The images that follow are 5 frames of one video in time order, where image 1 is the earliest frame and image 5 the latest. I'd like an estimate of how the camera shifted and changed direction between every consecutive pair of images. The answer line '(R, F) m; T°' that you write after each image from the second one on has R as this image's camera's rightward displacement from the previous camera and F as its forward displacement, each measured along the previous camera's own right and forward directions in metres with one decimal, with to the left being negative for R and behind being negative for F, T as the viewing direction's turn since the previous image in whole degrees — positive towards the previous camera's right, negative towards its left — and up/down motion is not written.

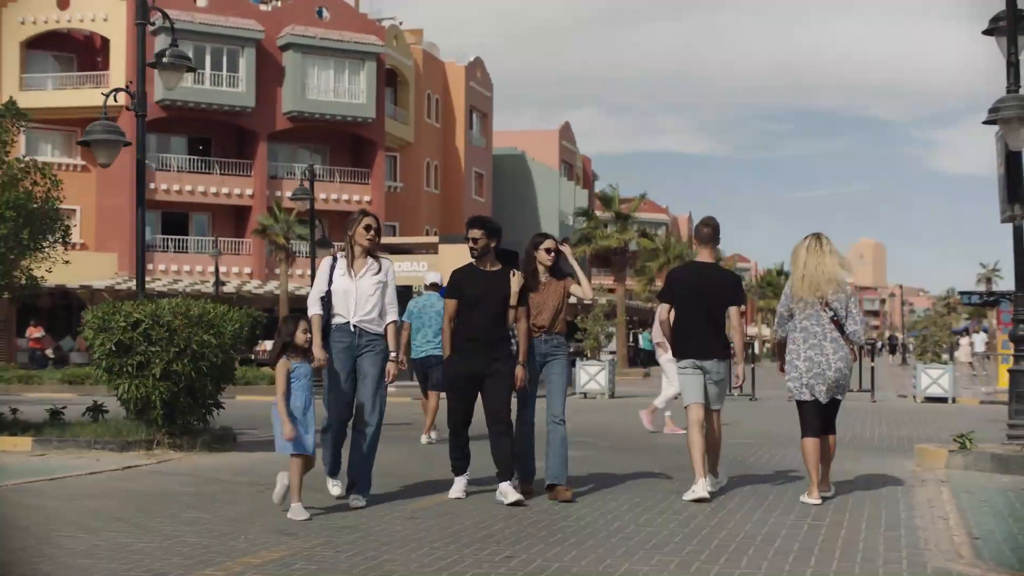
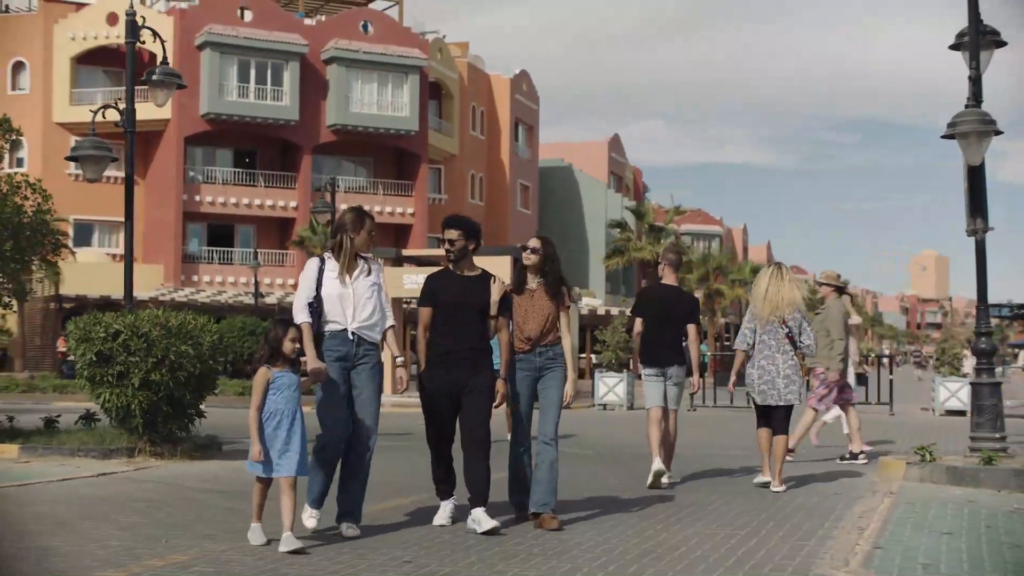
(+0.8, -0.2) m; -2°
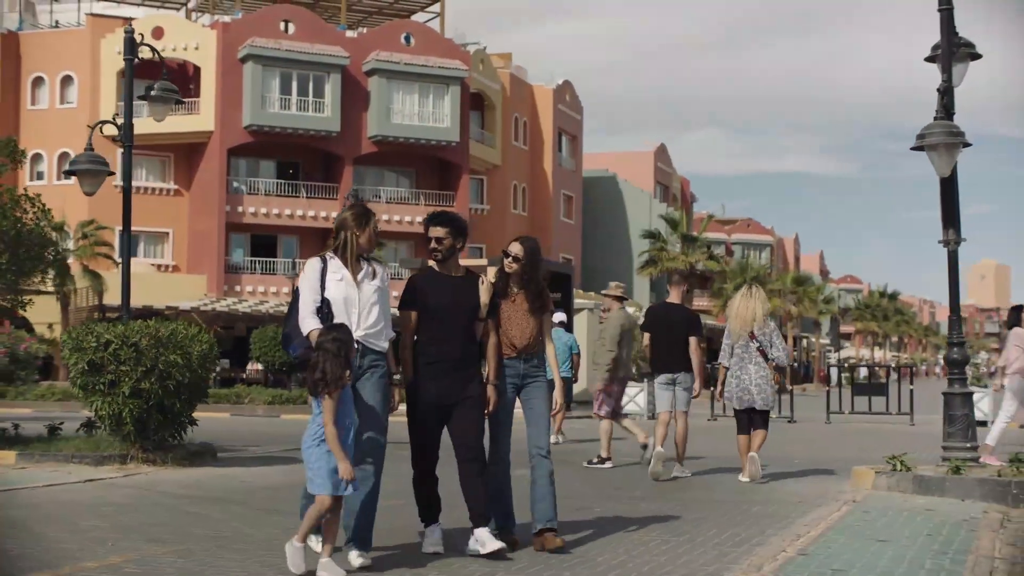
(+0.7, -0.2) m; -2°
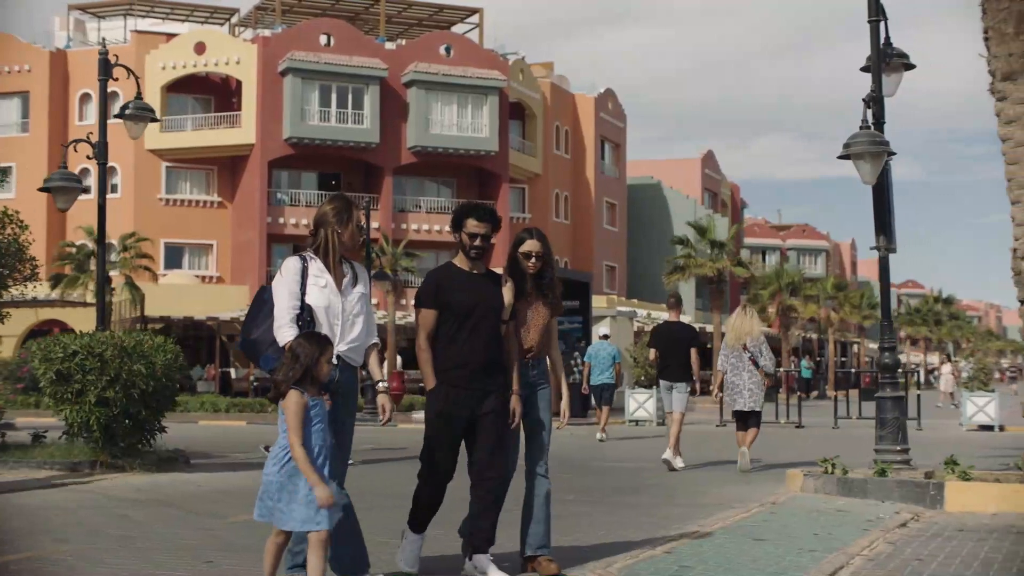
(+1.0, -0.3) m; -2°
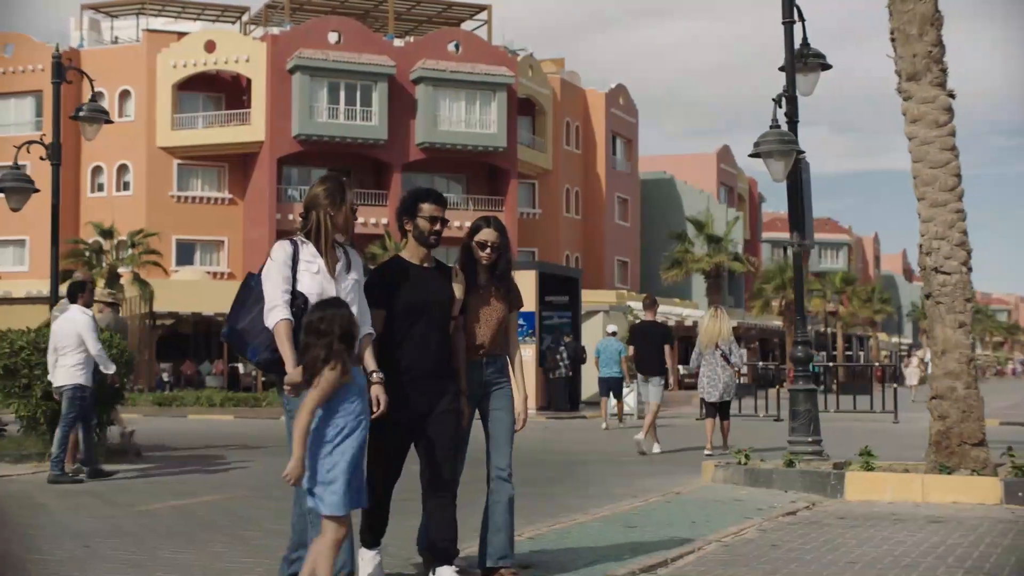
(+0.9, -0.3) m; -1°
